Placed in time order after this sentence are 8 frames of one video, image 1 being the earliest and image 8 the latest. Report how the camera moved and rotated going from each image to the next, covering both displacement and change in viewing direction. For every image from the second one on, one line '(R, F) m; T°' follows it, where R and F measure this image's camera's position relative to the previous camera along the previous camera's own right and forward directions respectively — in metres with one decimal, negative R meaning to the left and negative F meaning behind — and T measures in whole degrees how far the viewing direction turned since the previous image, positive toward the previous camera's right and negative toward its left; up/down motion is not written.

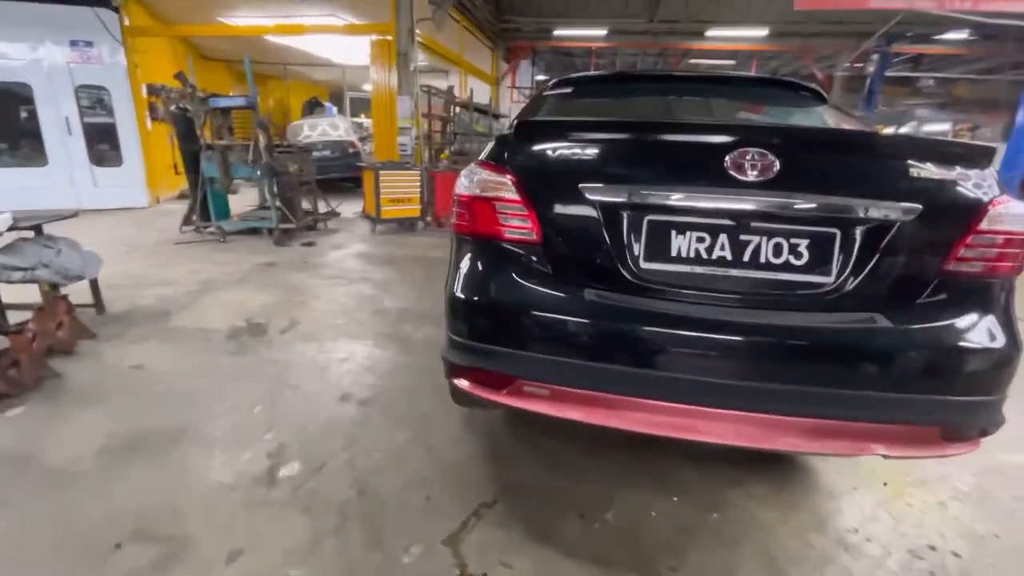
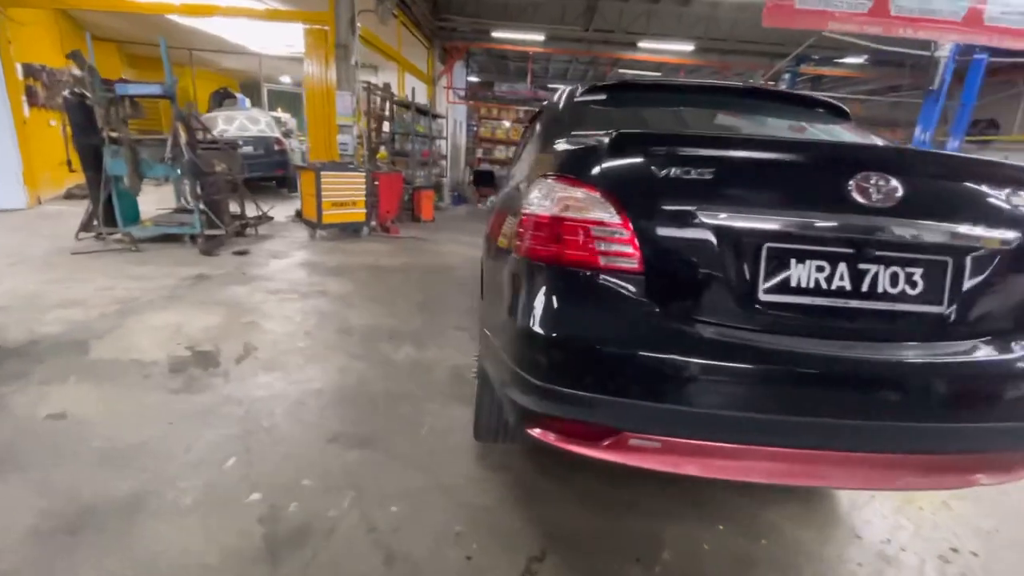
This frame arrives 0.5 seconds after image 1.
(-0.5, +0.3) m; +10°
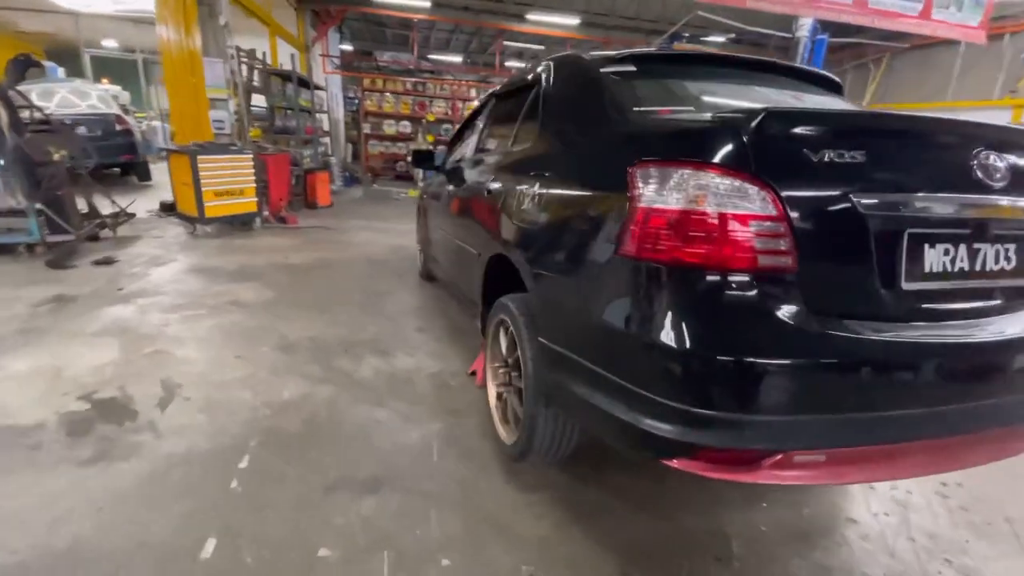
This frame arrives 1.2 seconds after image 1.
(-0.6, +0.3) m; +14°
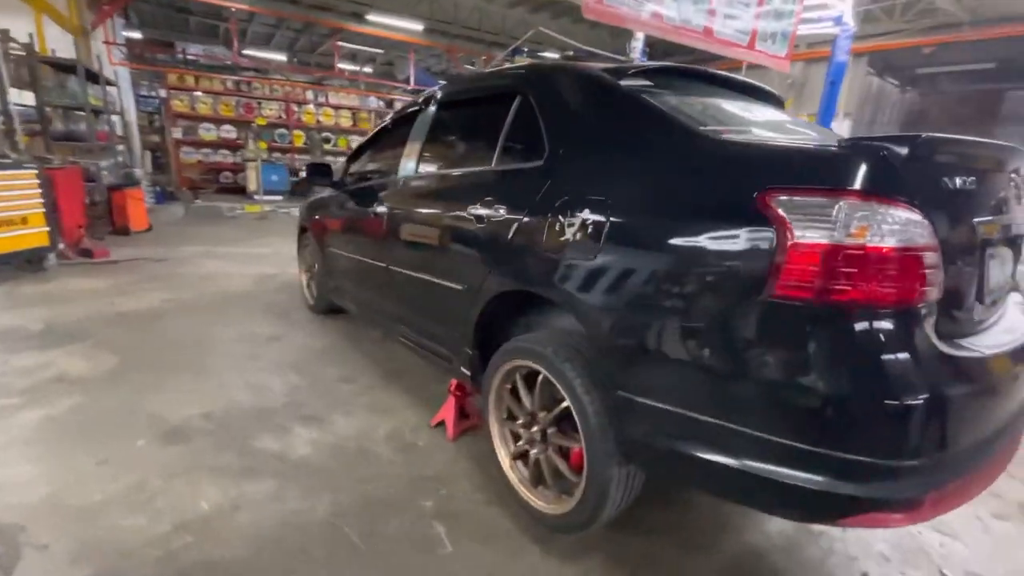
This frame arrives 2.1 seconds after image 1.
(-0.6, +0.4) m; +19°
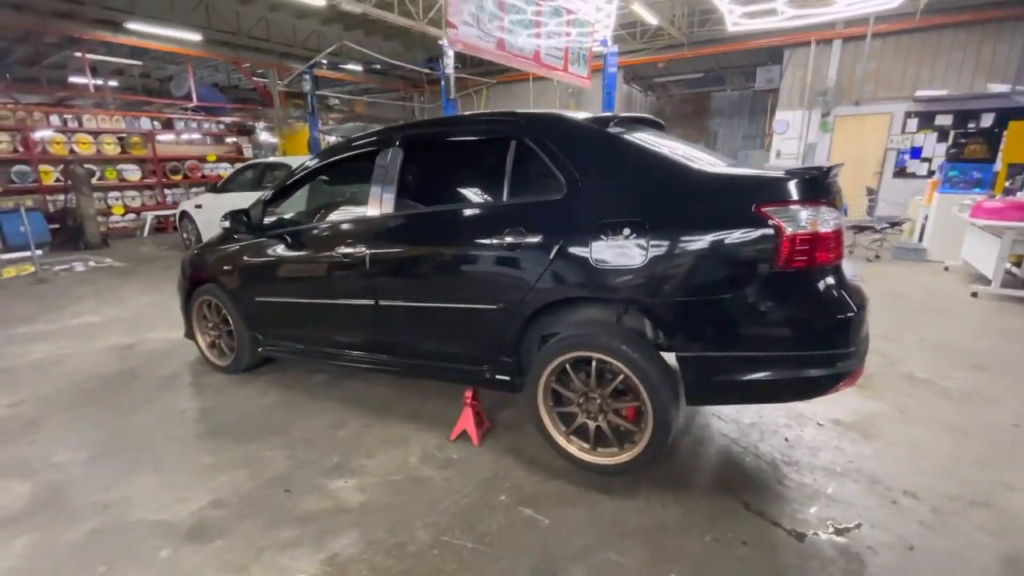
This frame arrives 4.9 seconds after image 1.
(-0.9, -0.1) m; +23°
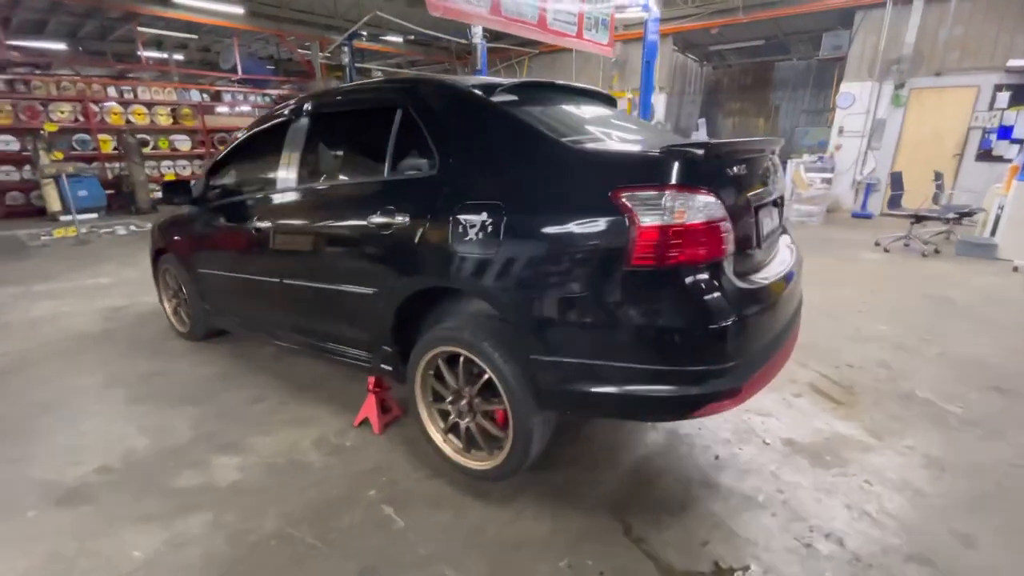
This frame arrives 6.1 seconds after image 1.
(+0.7, +0.2) m; -8°
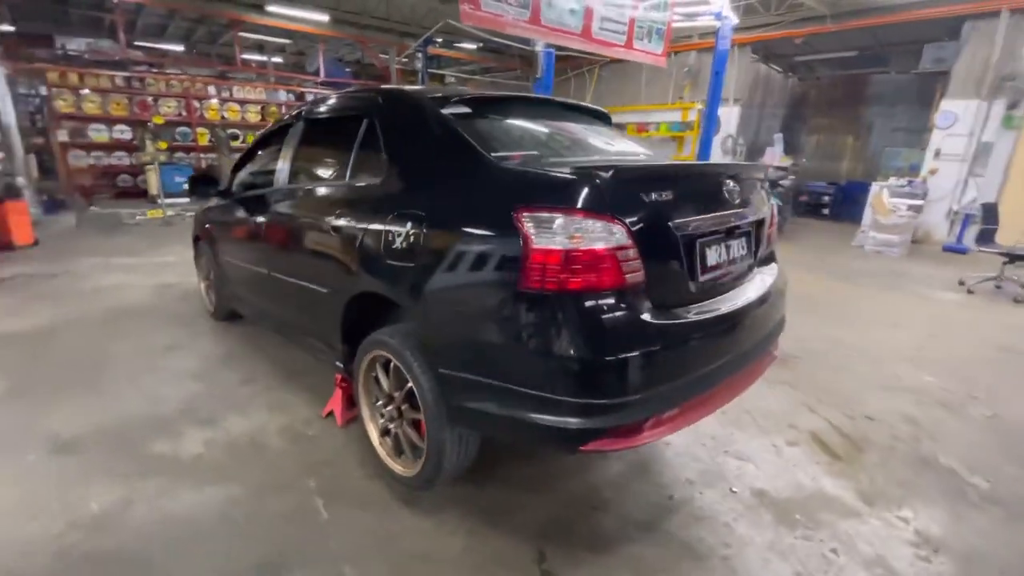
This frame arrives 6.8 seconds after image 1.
(+0.5, +0.1) m; -9°
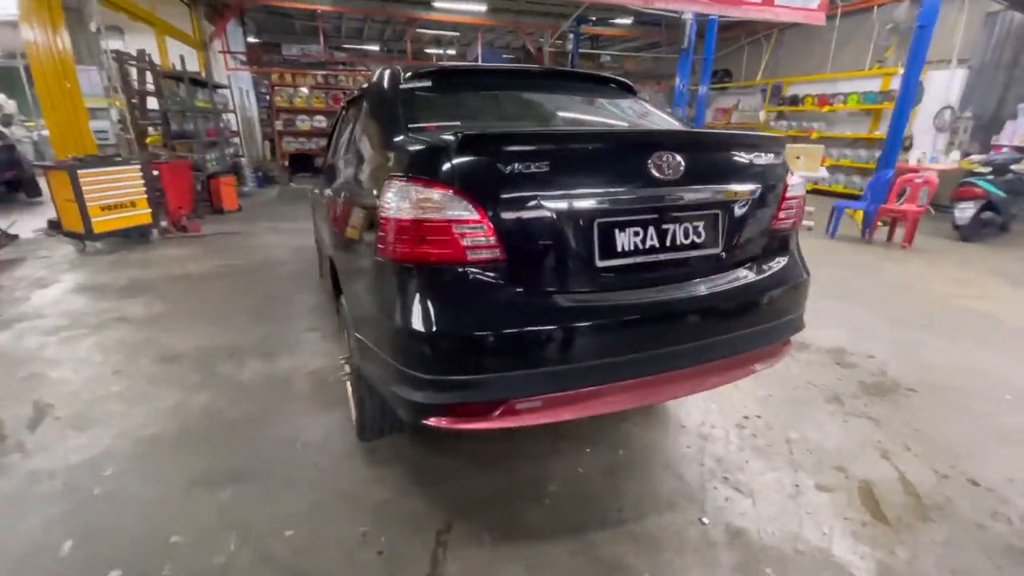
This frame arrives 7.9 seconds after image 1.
(+0.9, +0.2) m; -21°
